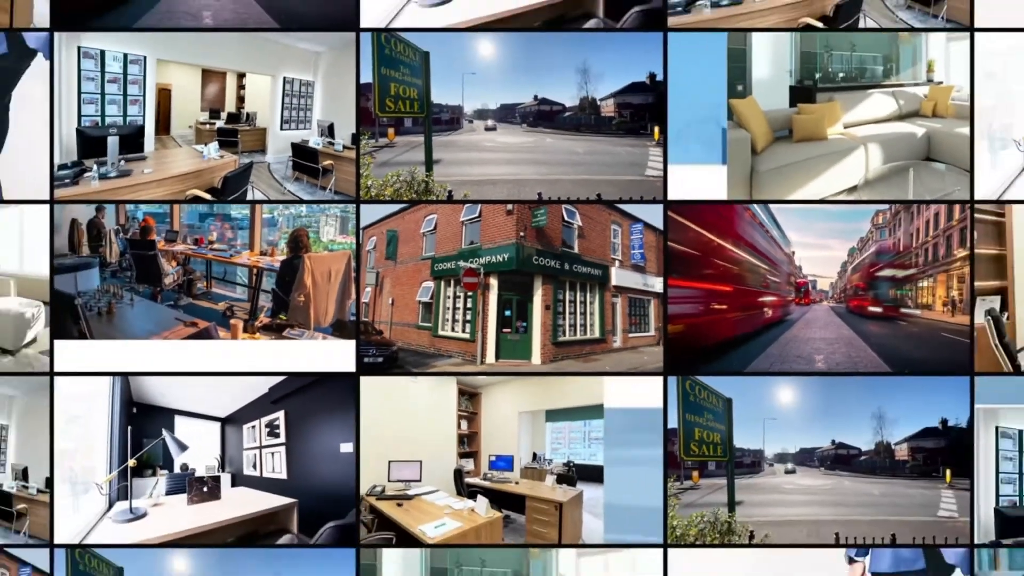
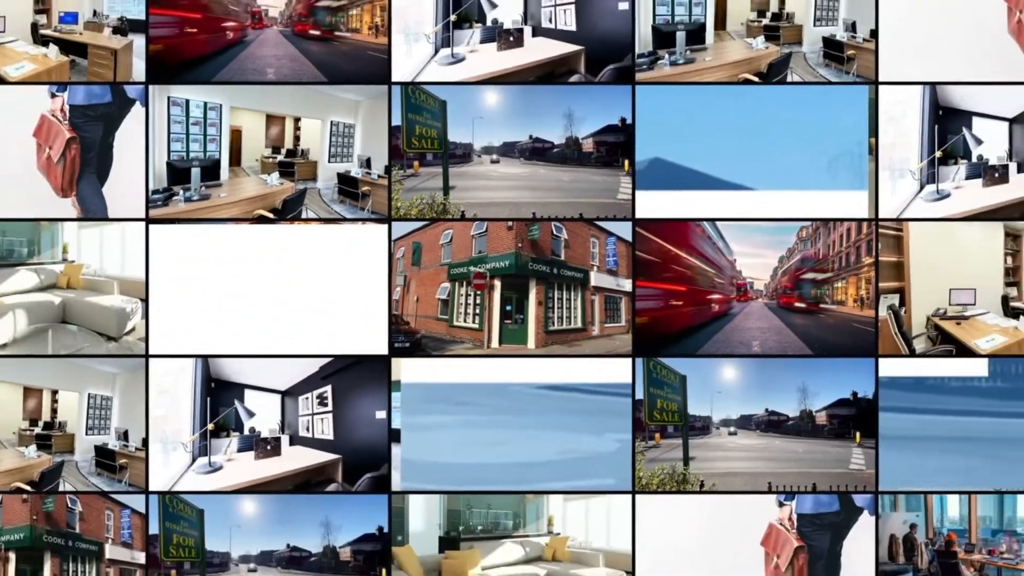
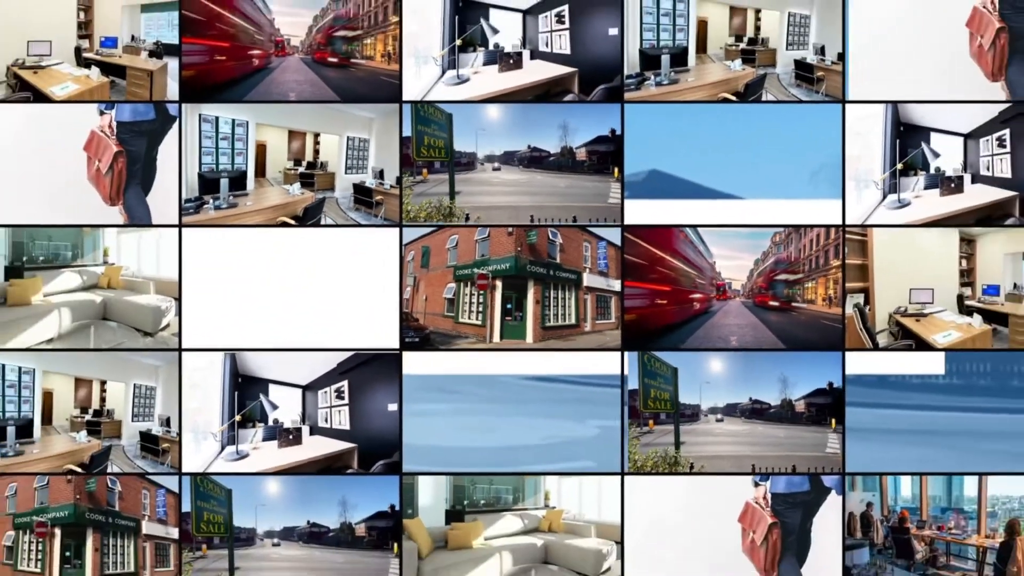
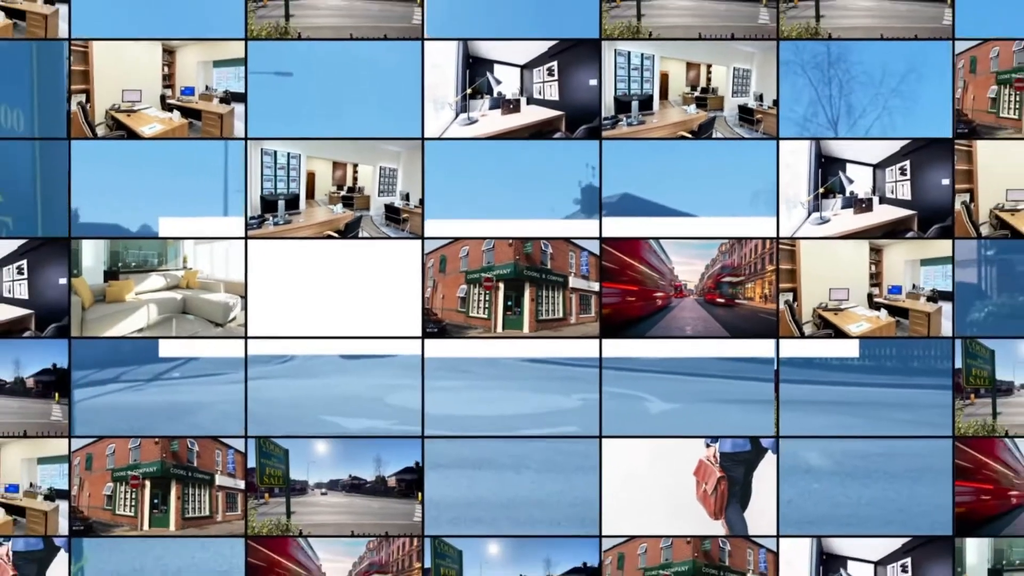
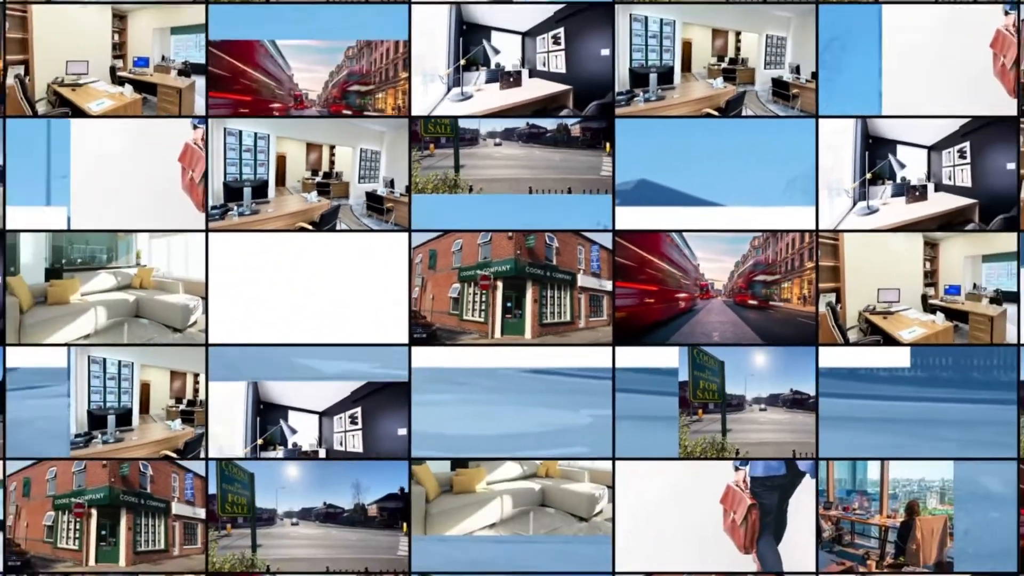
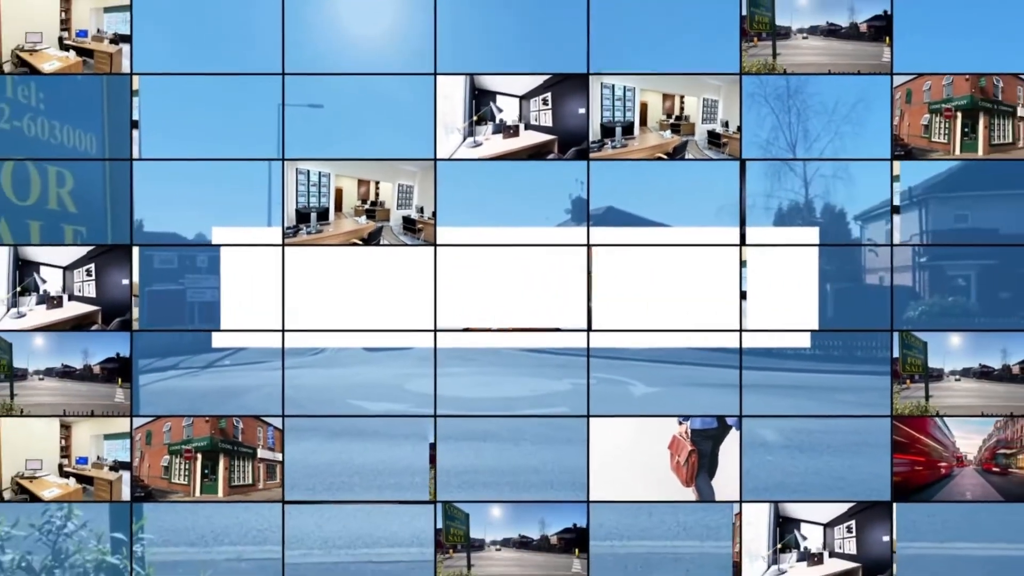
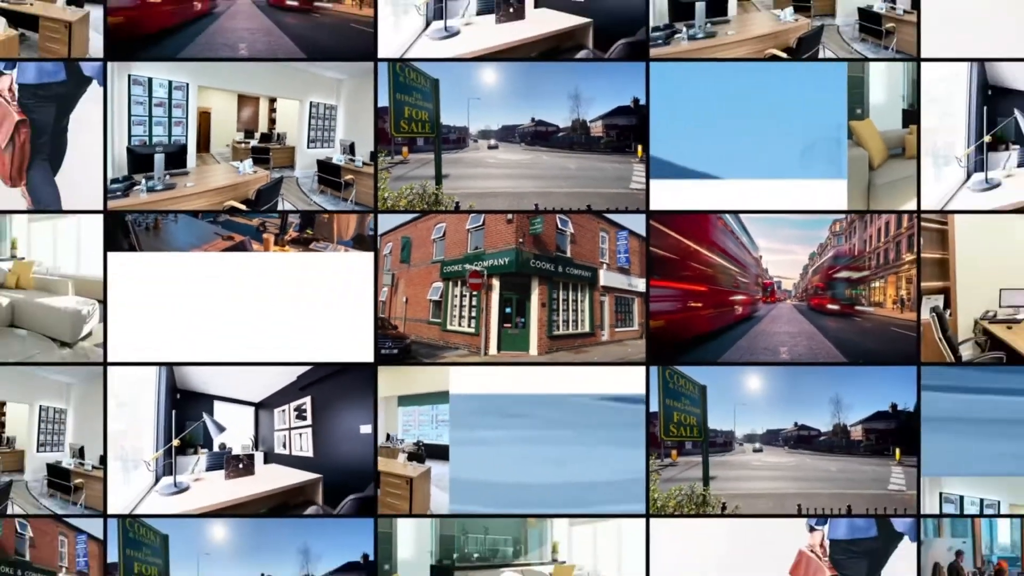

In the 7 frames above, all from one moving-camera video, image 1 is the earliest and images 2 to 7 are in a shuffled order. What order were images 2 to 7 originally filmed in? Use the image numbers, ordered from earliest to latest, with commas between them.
7, 2, 3, 5, 4, 6
